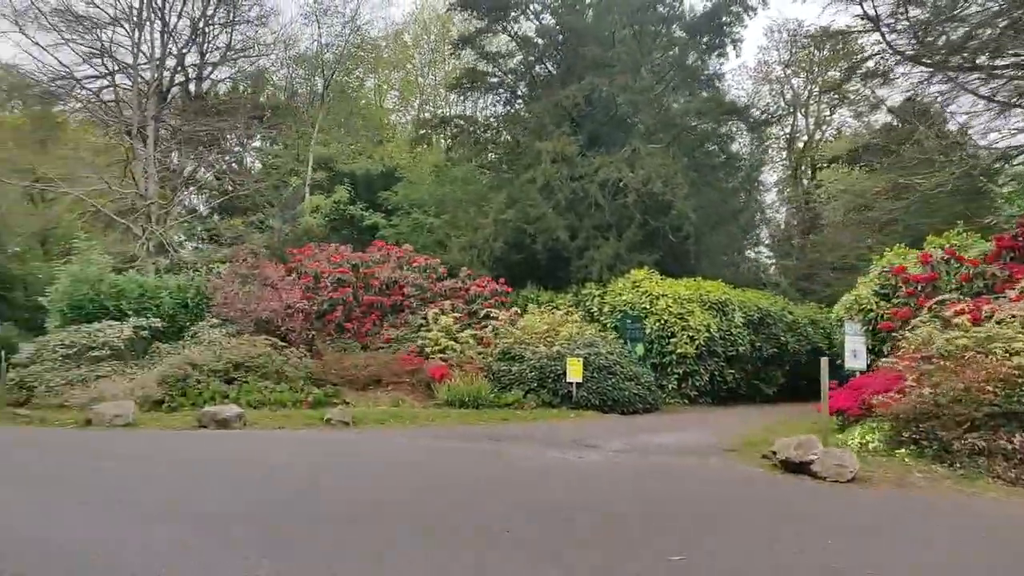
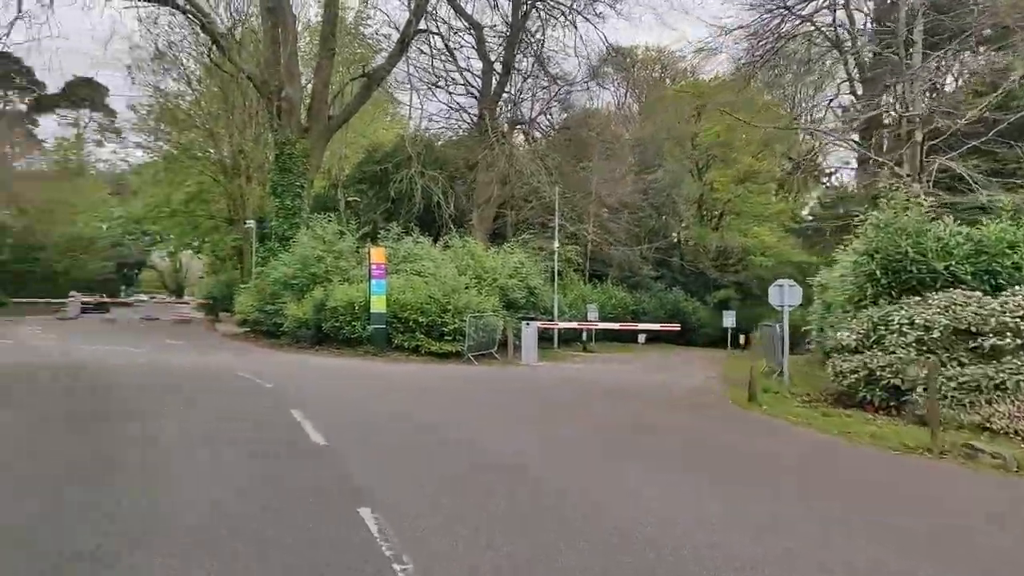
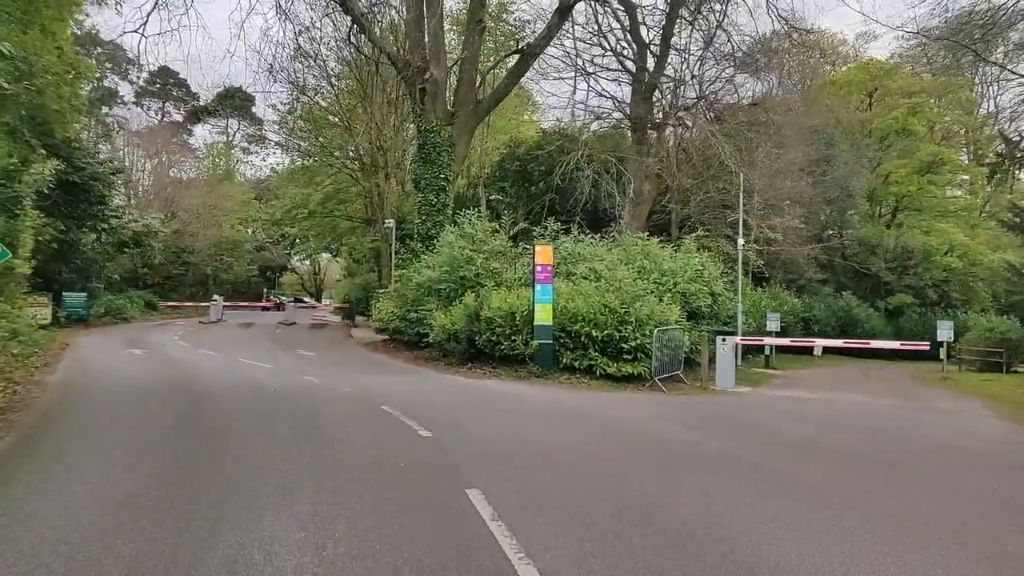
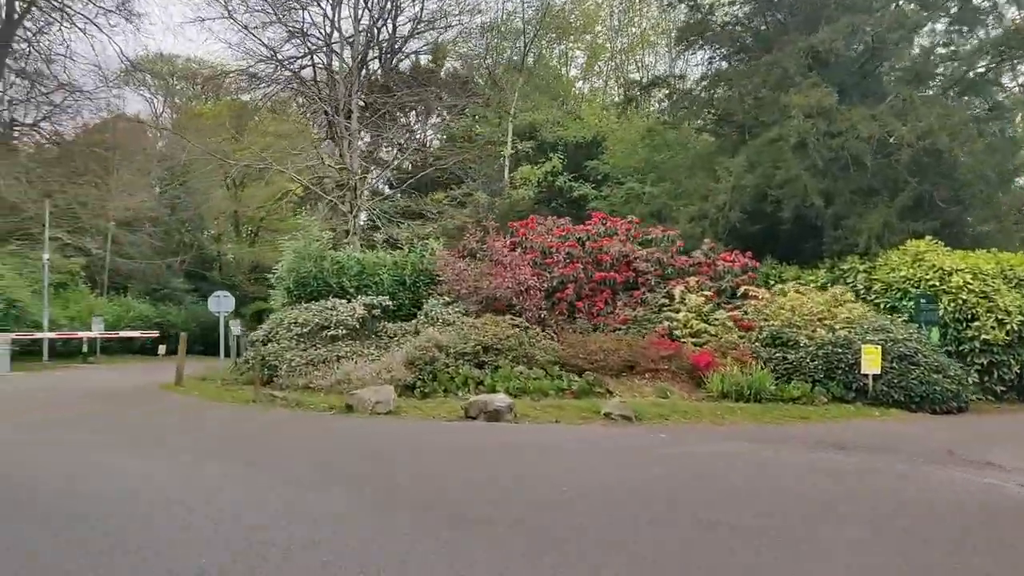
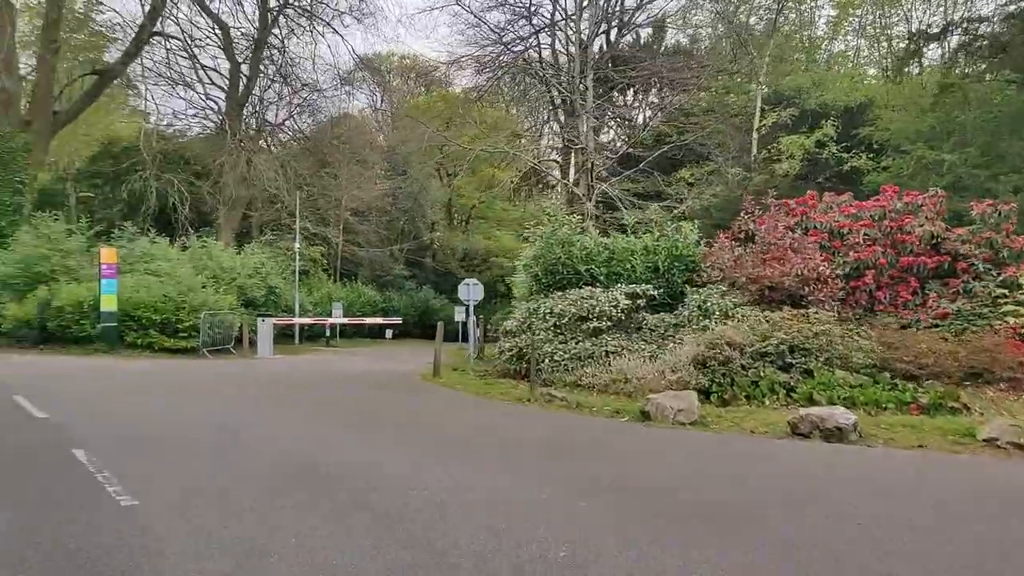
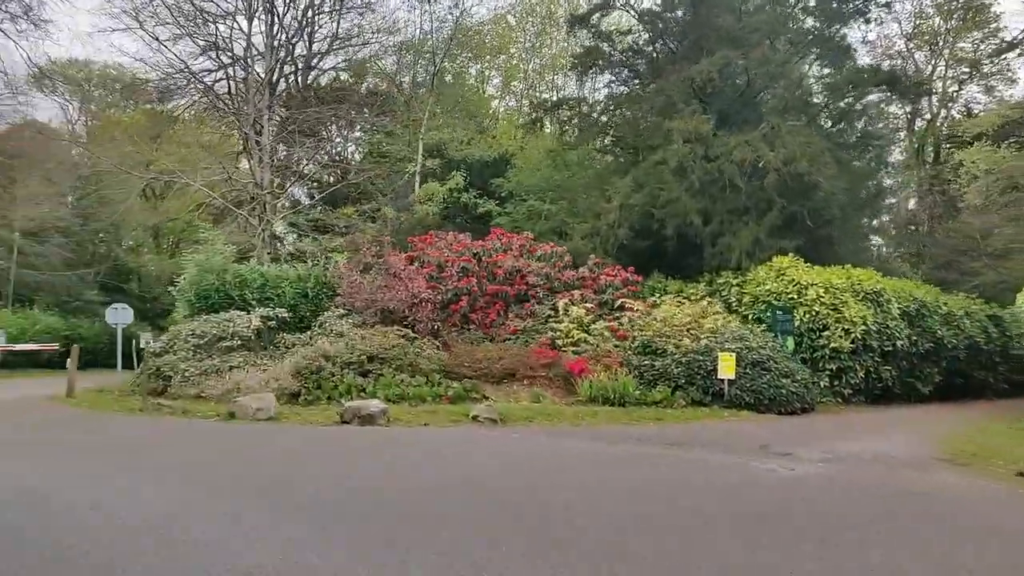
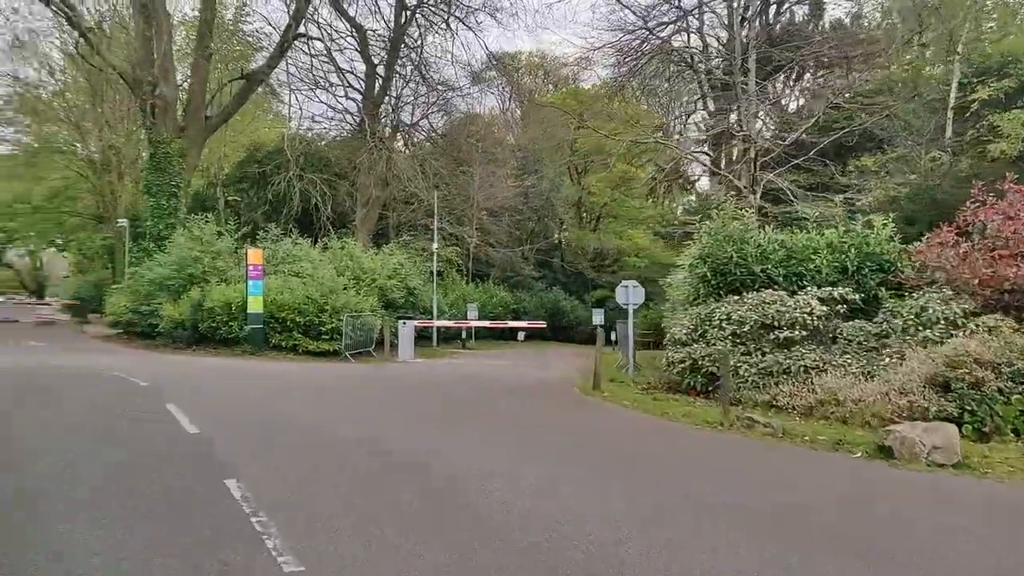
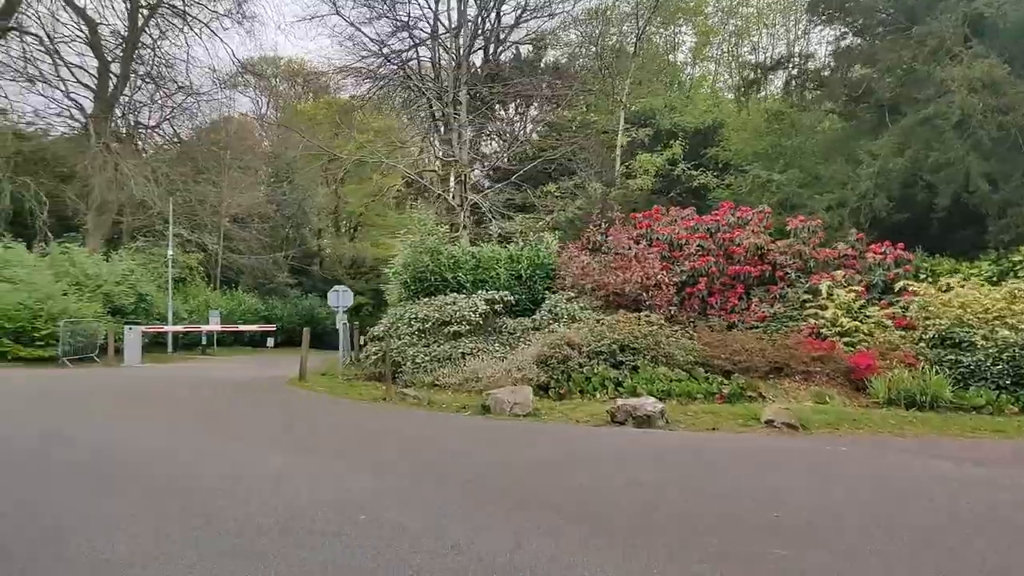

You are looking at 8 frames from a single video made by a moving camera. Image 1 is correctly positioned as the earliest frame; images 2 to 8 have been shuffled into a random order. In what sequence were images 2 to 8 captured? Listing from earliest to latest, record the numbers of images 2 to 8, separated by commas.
6, 4, 8, 5, 7, 2, 3
